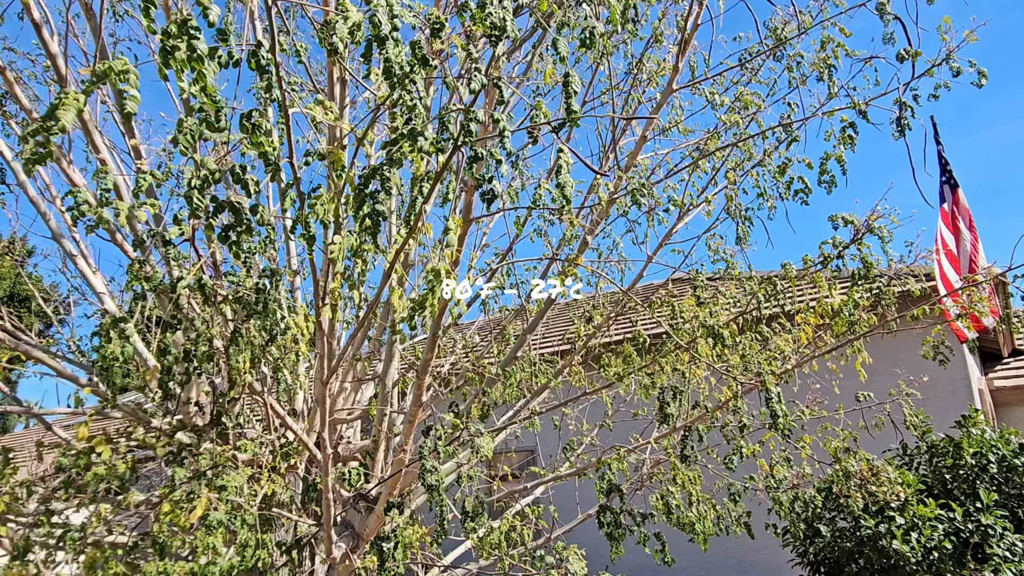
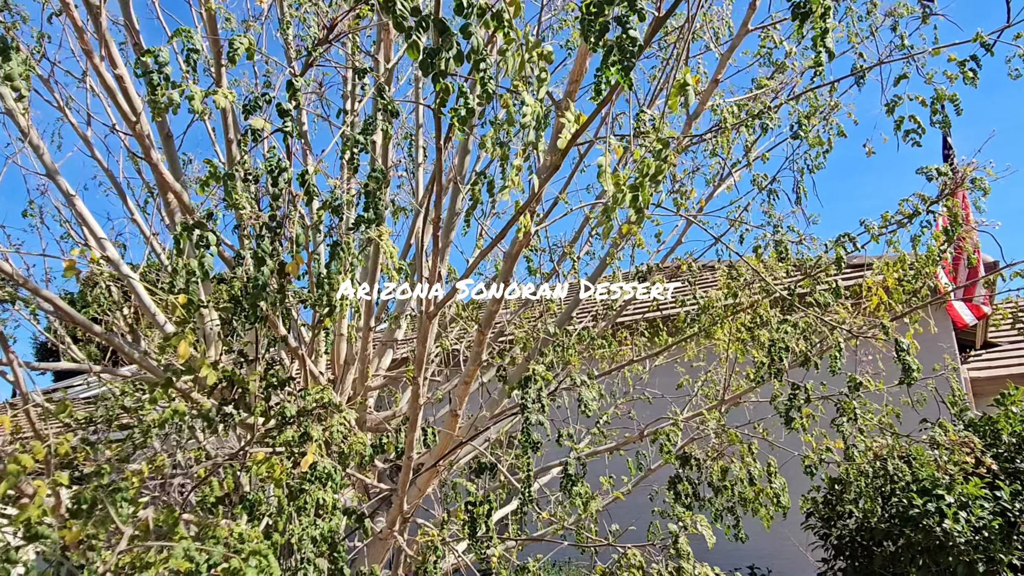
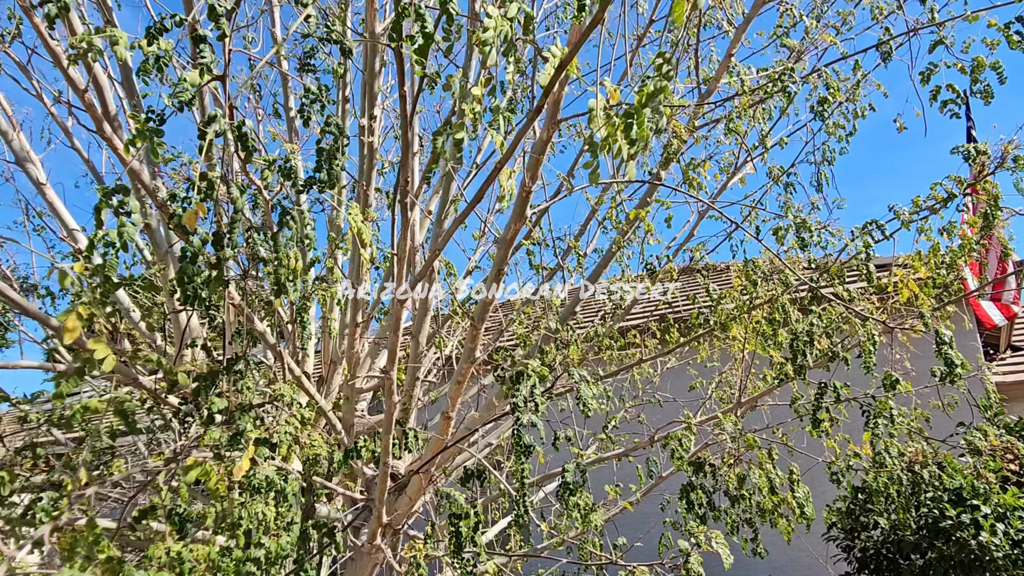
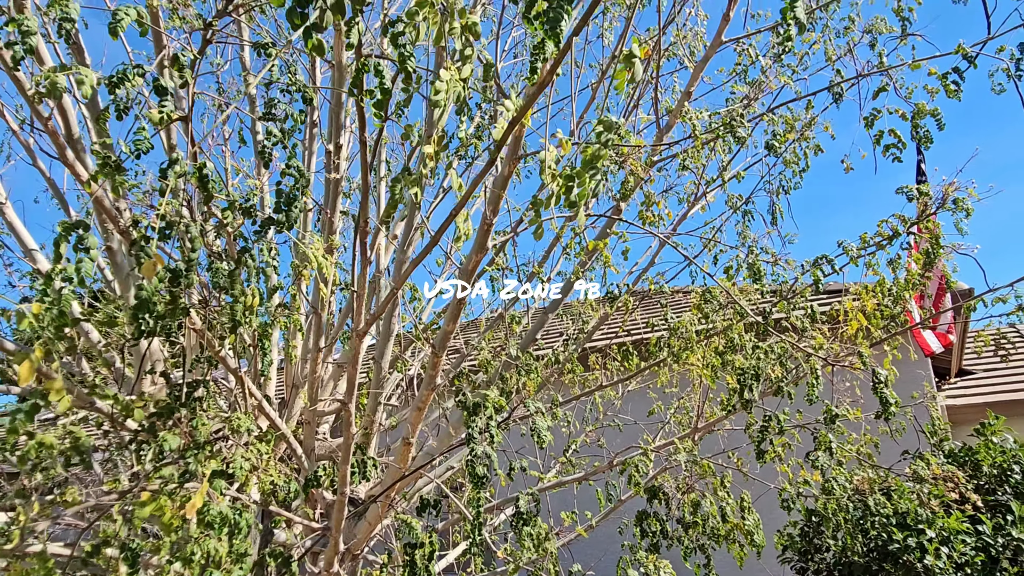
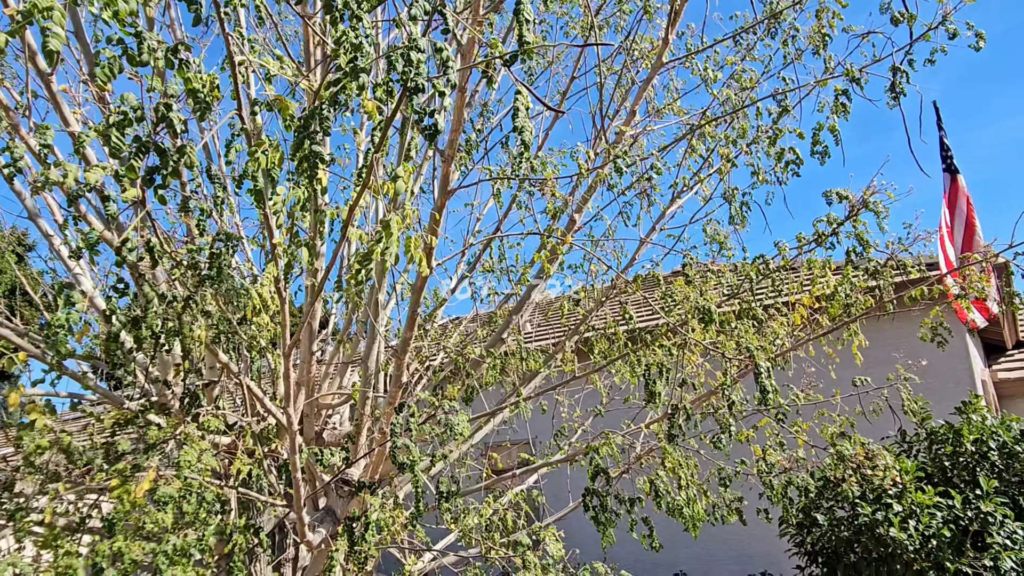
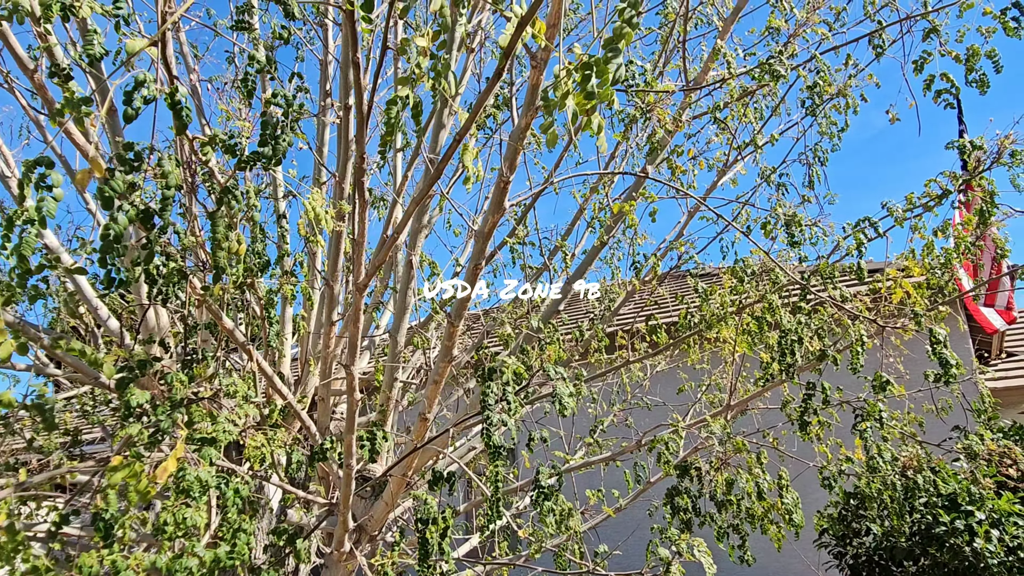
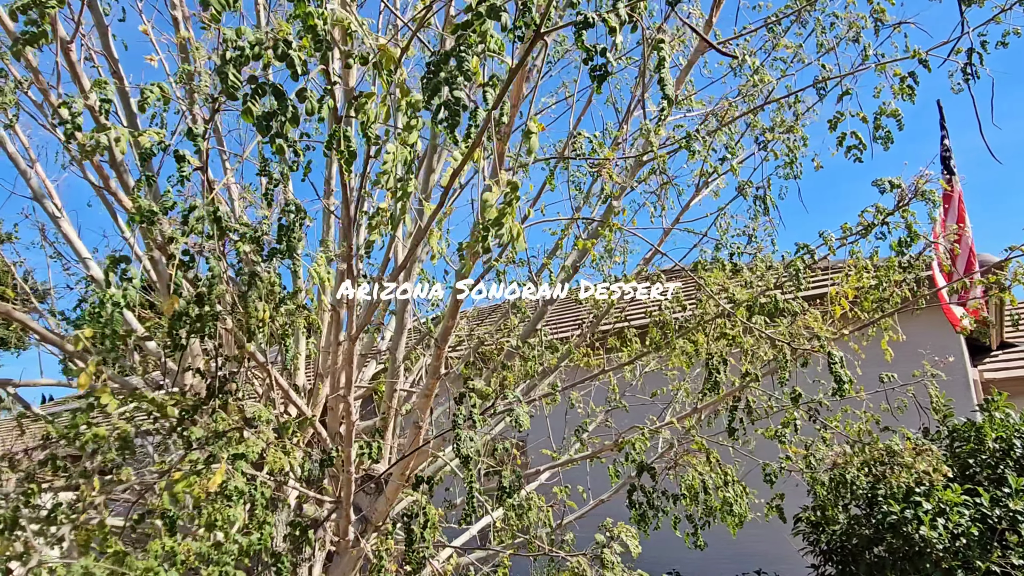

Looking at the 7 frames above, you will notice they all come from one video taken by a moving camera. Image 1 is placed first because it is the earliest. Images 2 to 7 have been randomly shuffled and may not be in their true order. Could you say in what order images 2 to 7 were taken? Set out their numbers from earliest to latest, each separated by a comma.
5, 7, 2, 3, 6, 4
